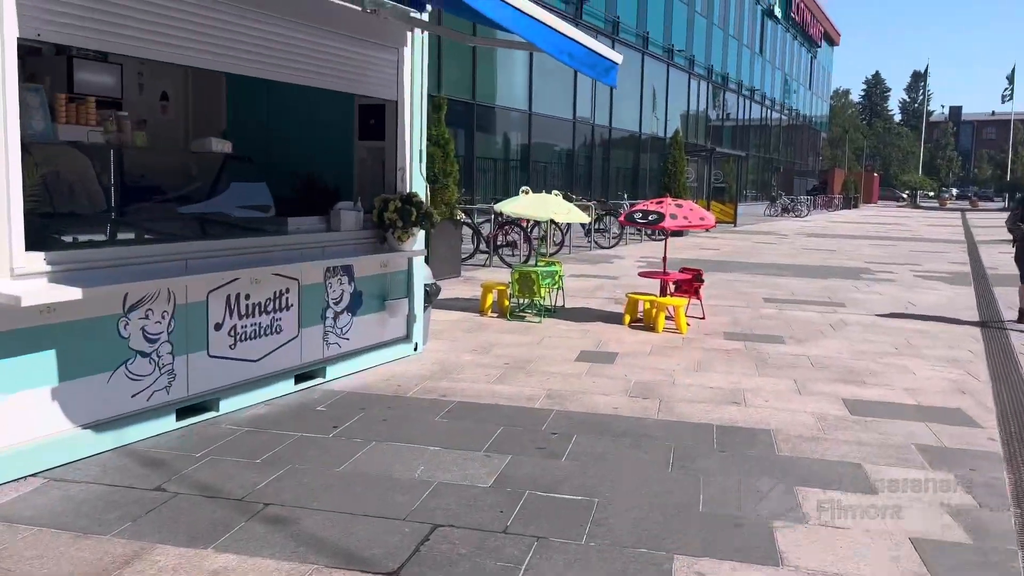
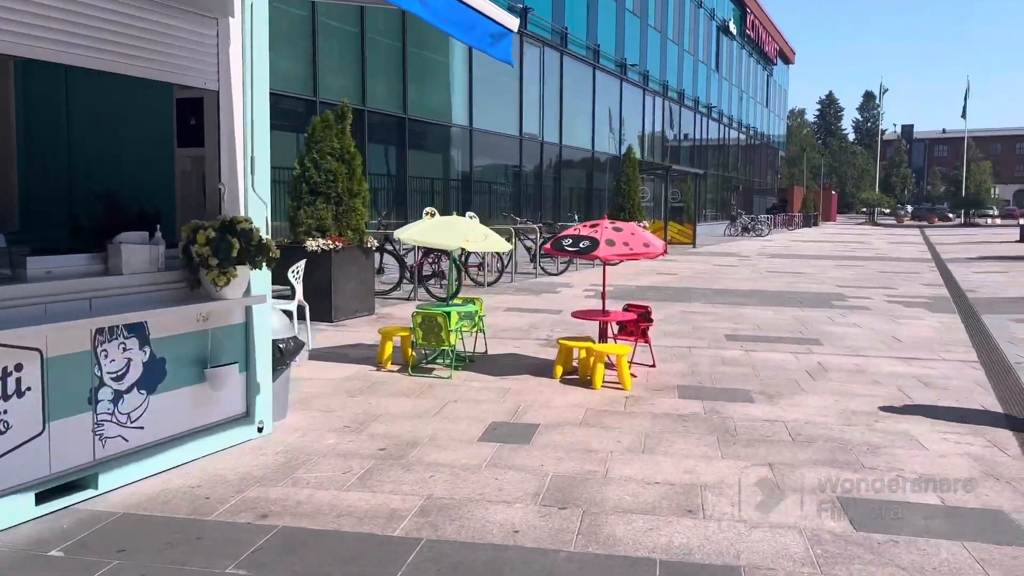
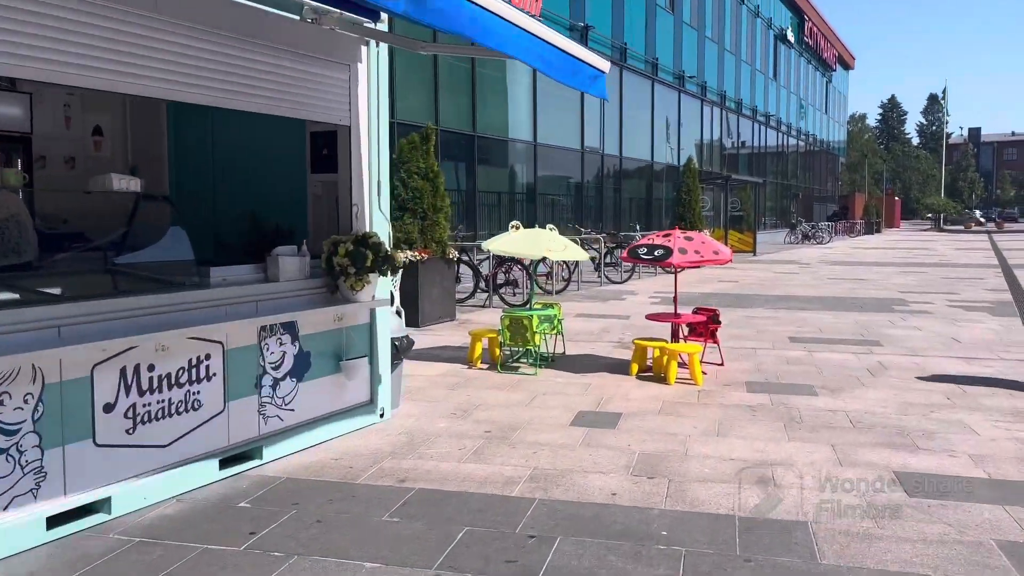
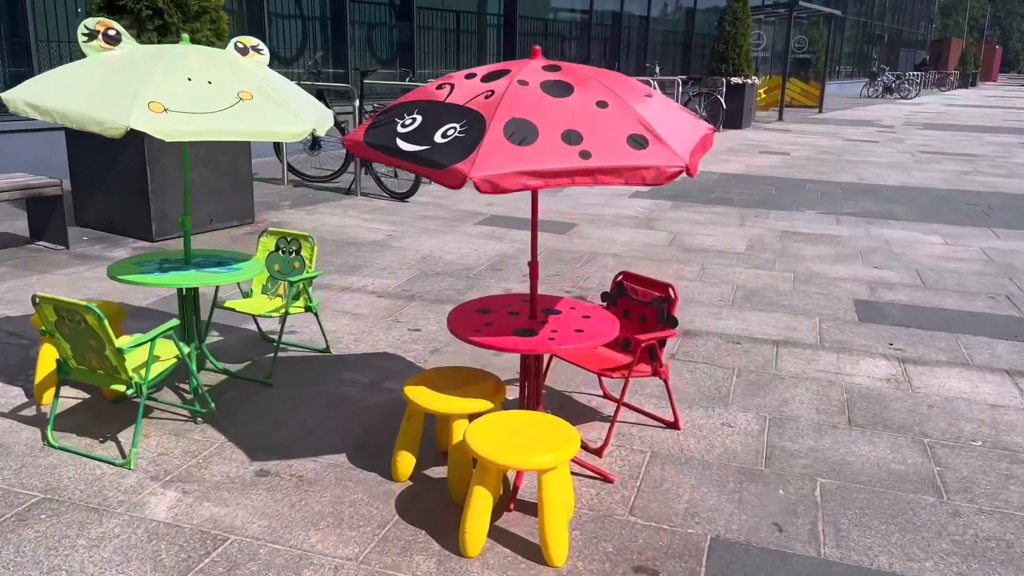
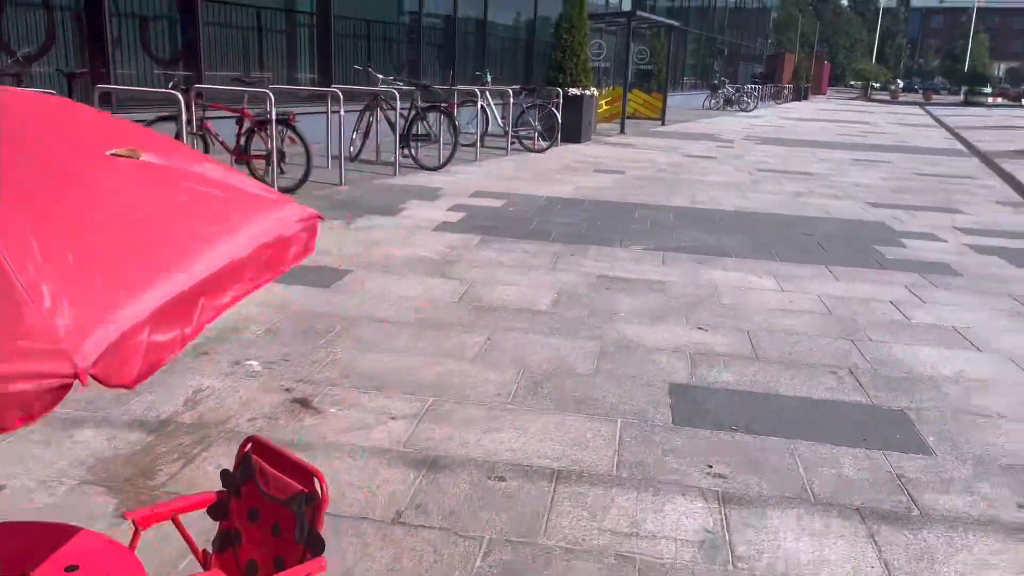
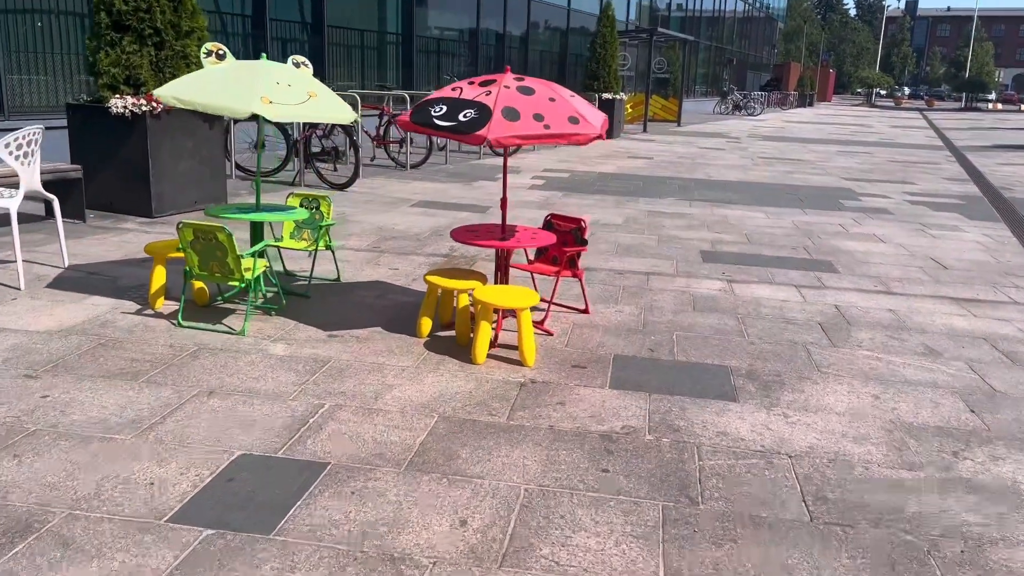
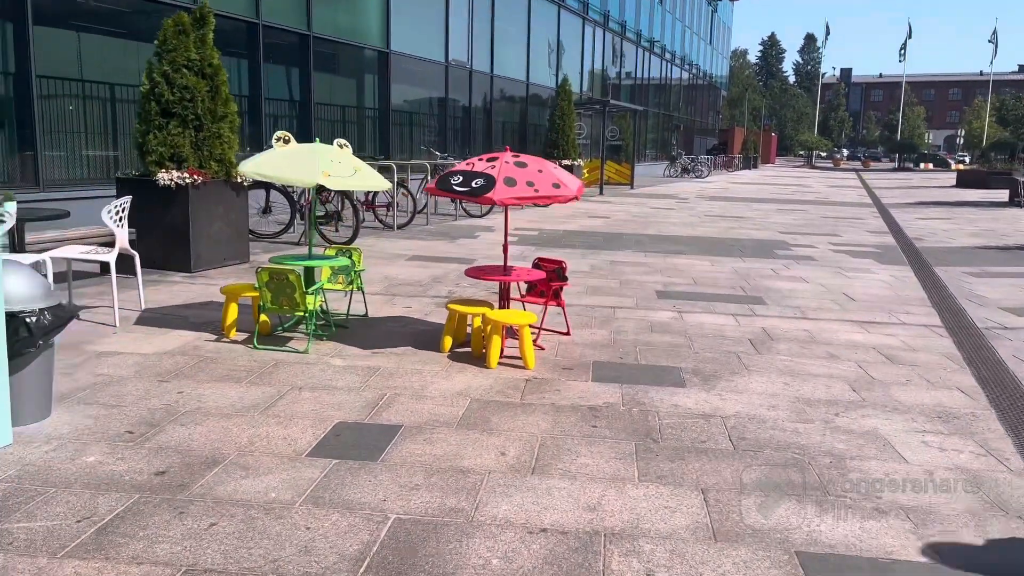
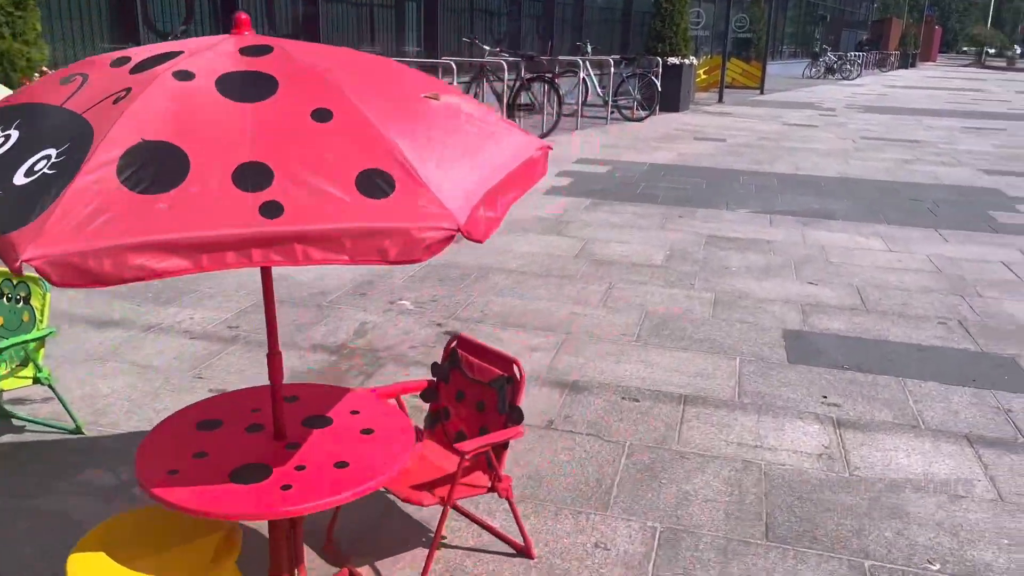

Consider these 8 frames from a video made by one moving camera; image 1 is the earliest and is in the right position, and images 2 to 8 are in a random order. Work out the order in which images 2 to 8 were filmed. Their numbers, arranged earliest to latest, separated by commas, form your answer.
3, 2, 7, 6, 4, 8, 5
